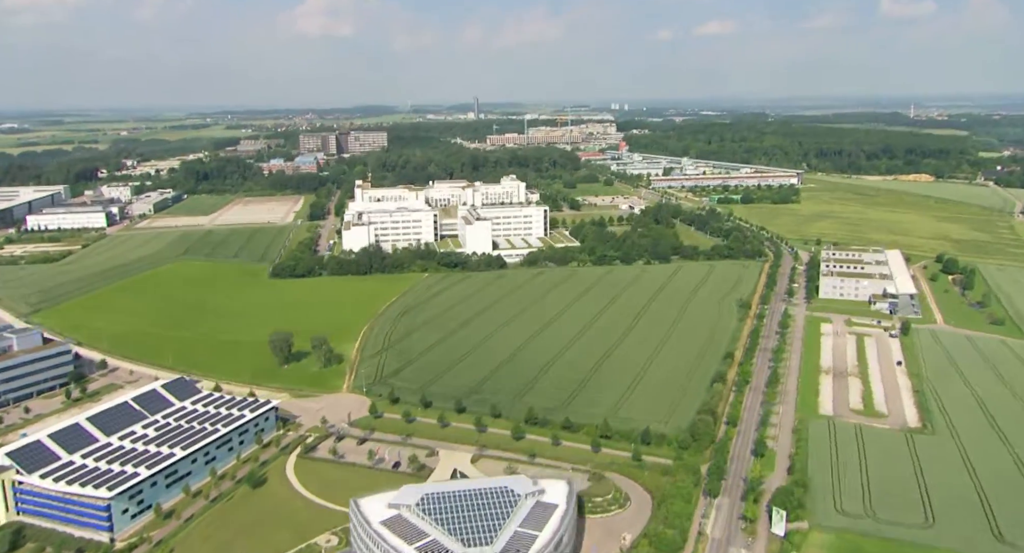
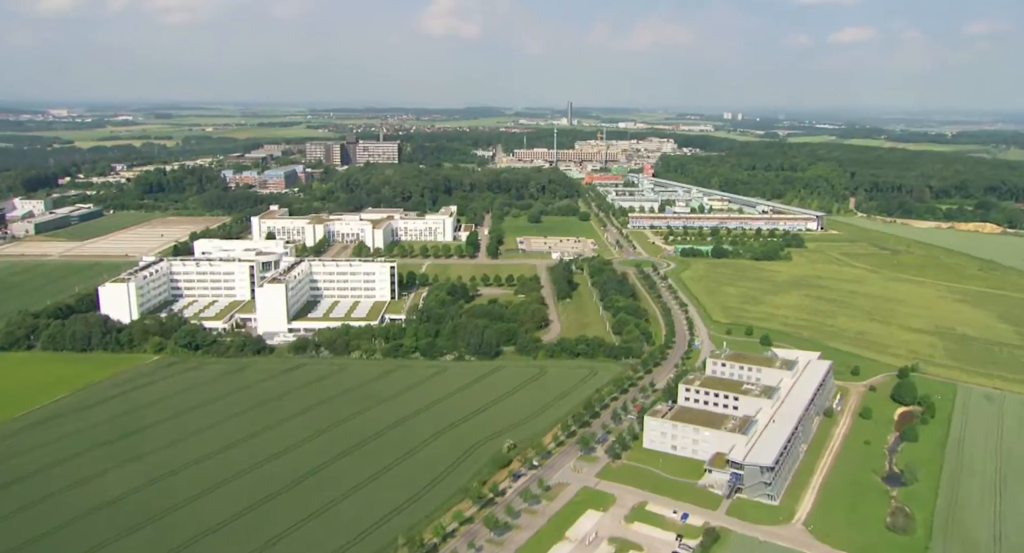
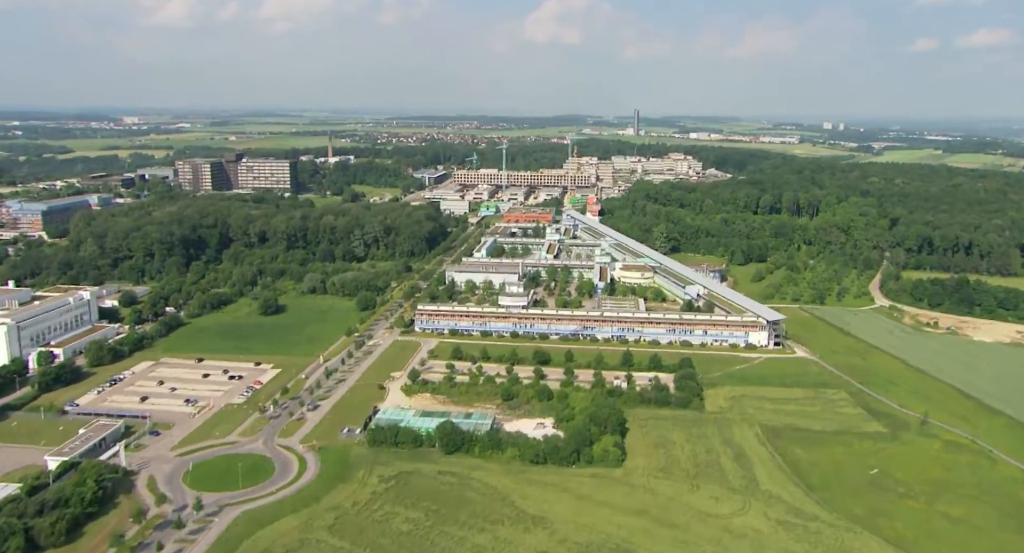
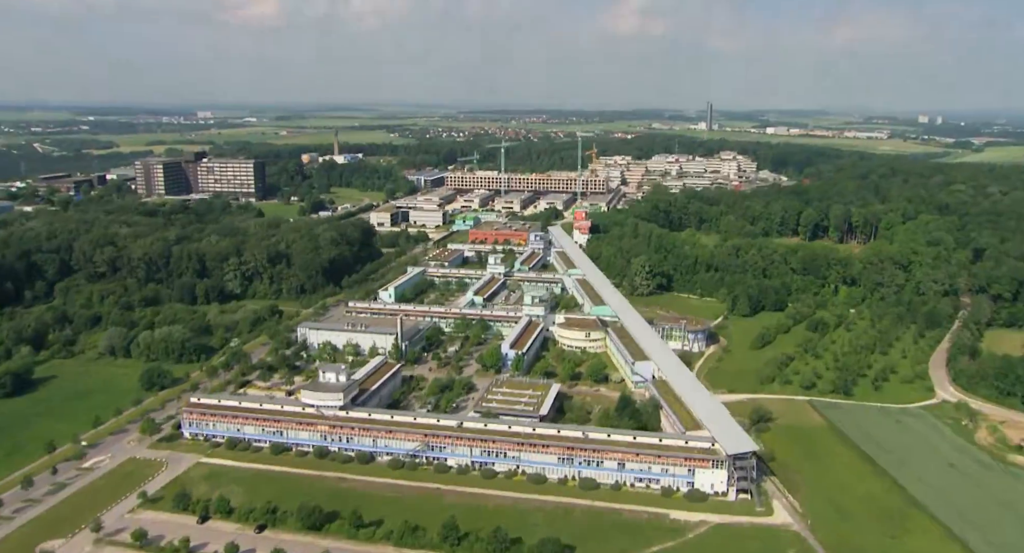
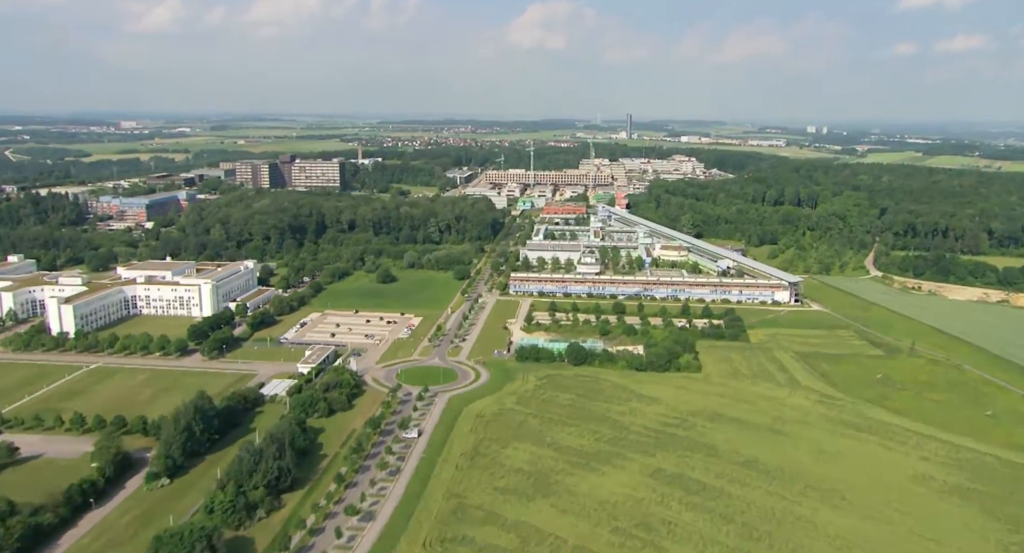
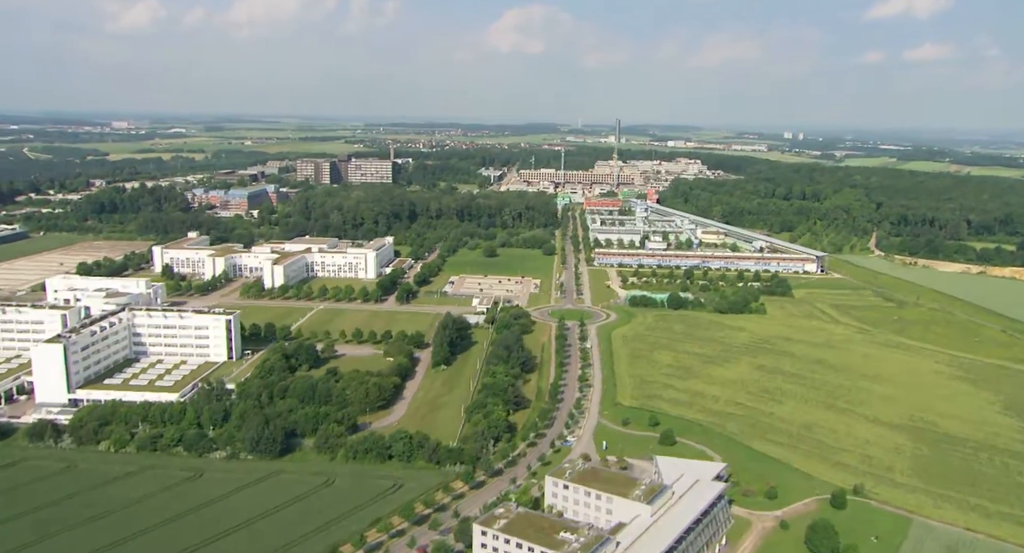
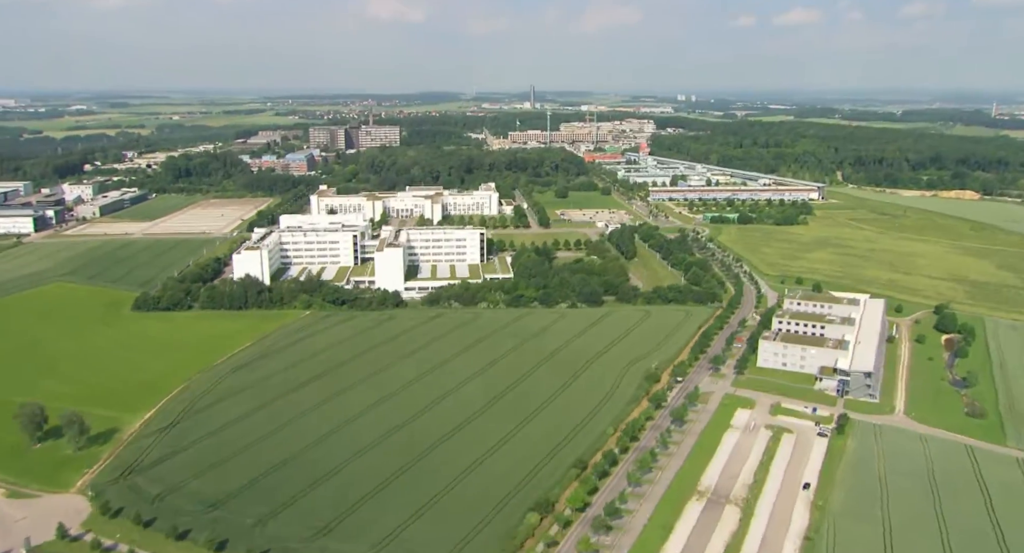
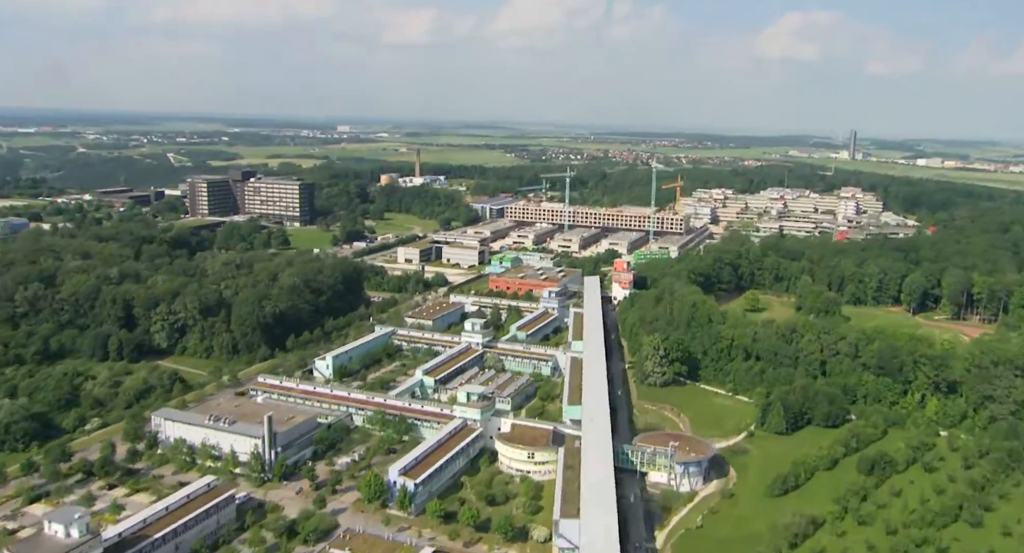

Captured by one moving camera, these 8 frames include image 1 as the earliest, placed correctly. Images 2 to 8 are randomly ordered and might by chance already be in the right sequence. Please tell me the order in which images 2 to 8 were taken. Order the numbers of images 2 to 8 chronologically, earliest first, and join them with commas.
7, 2, 6, 5, 3, 4, 8
